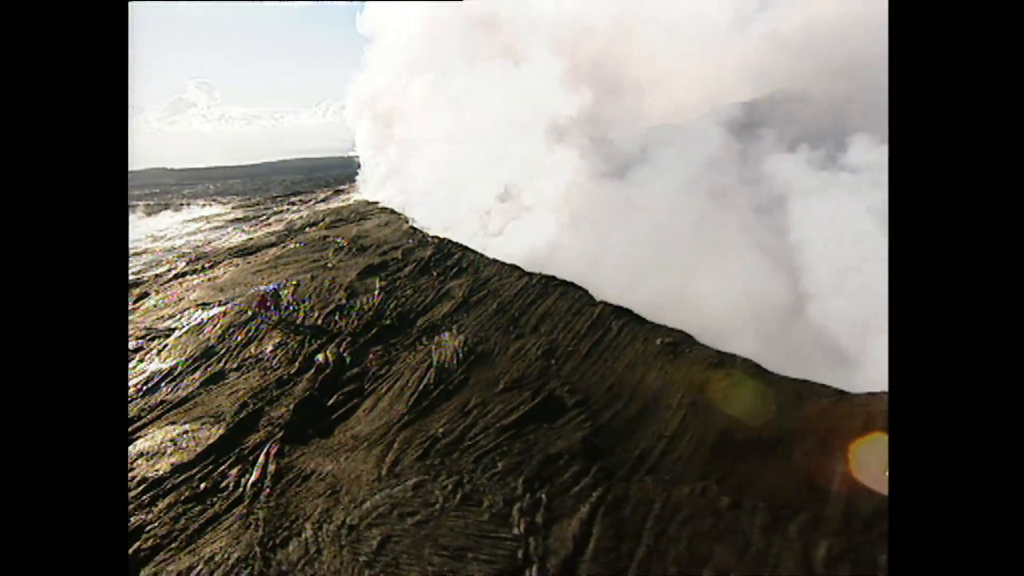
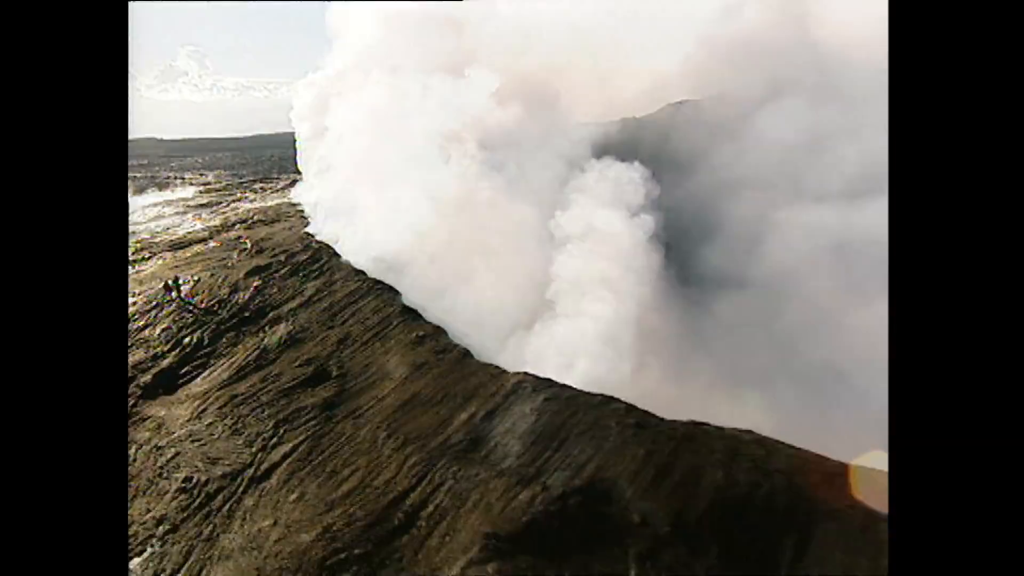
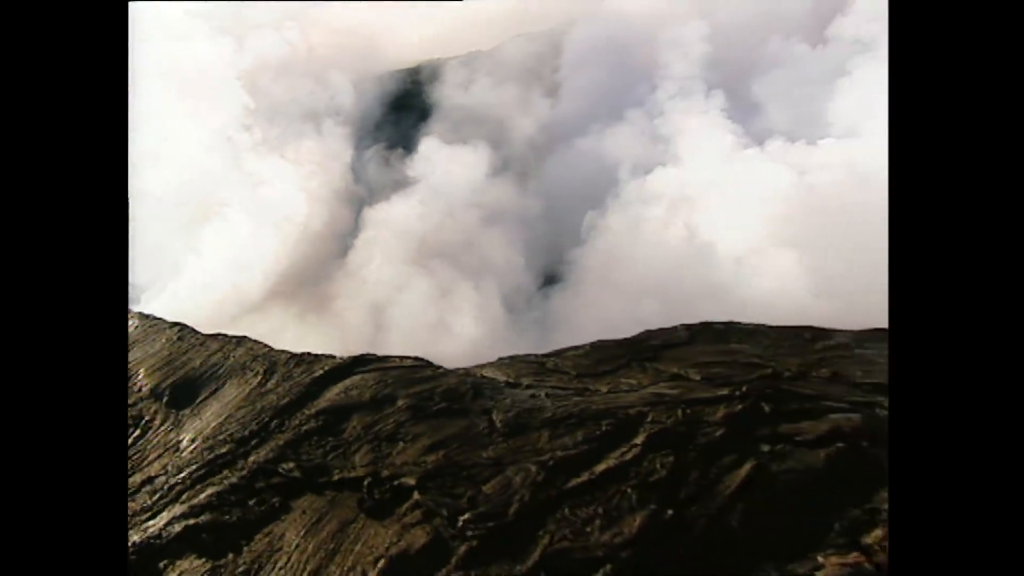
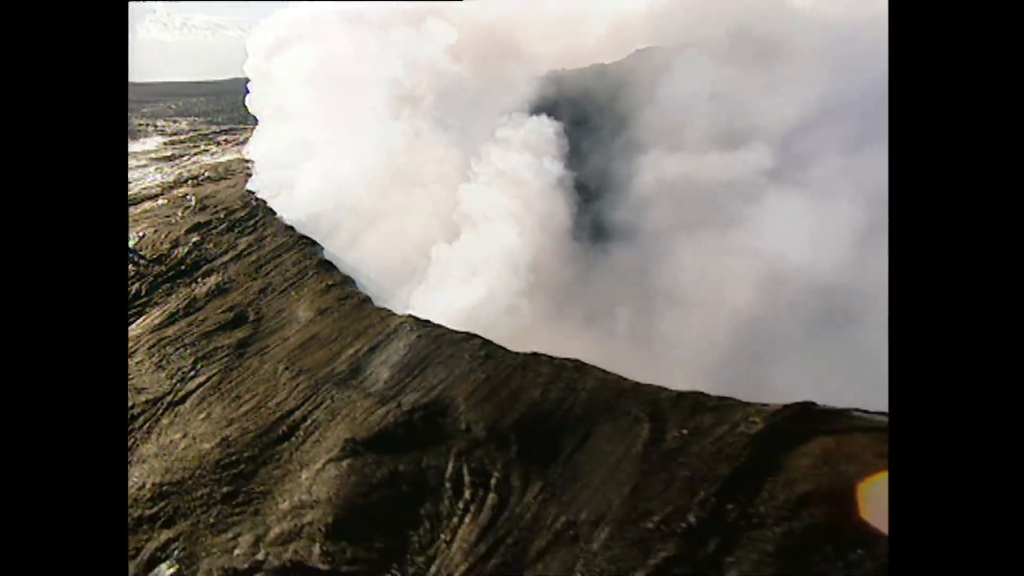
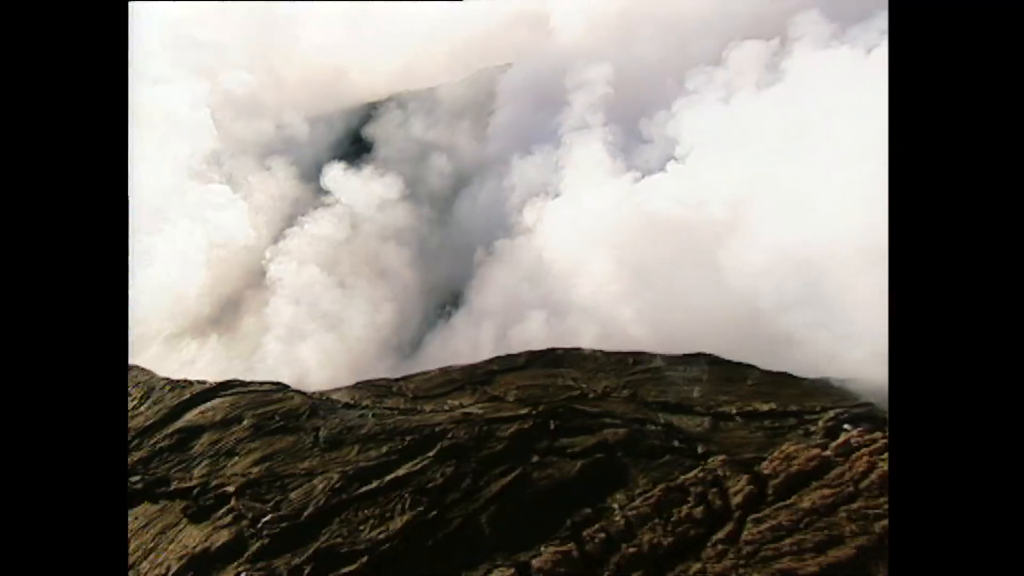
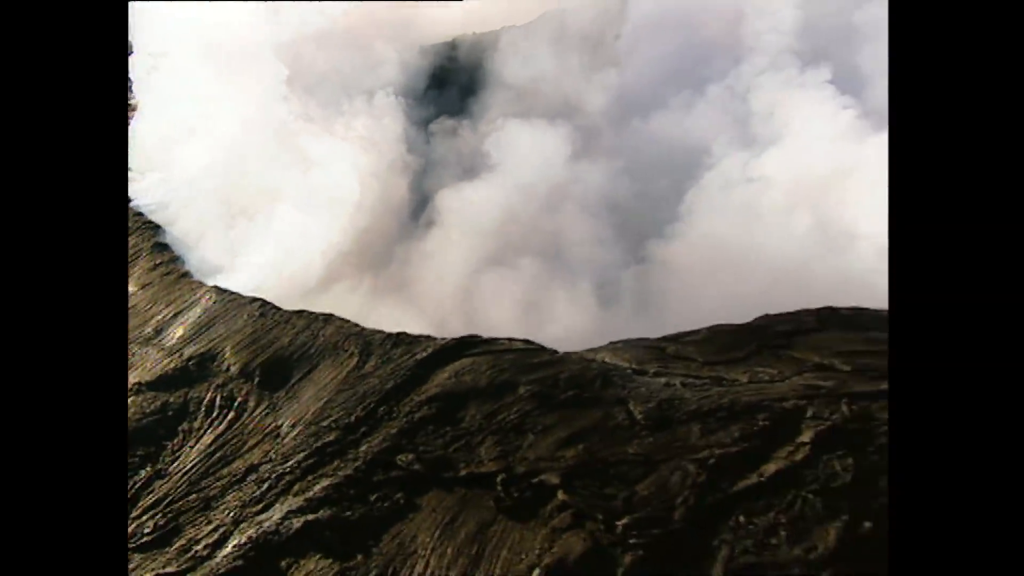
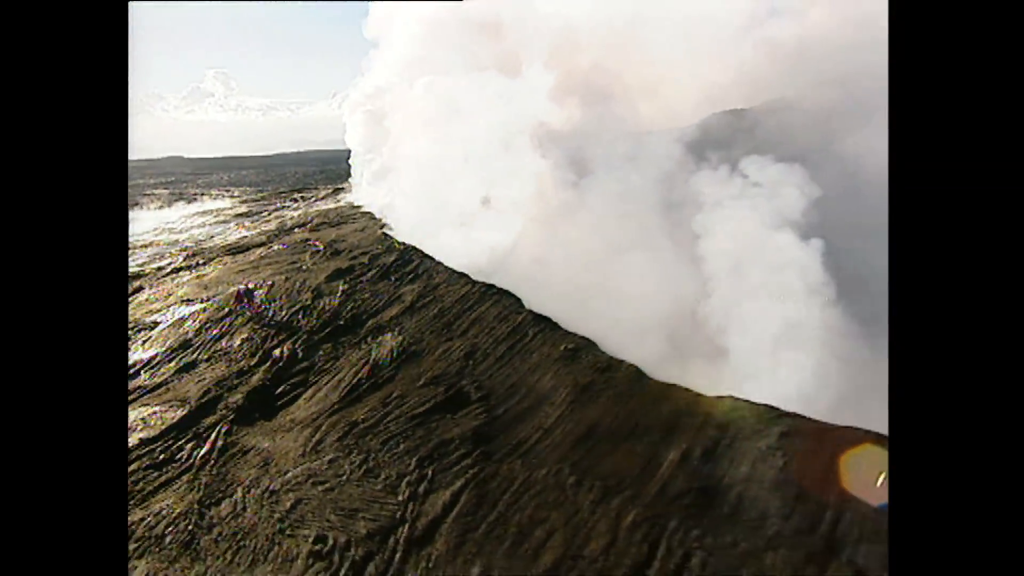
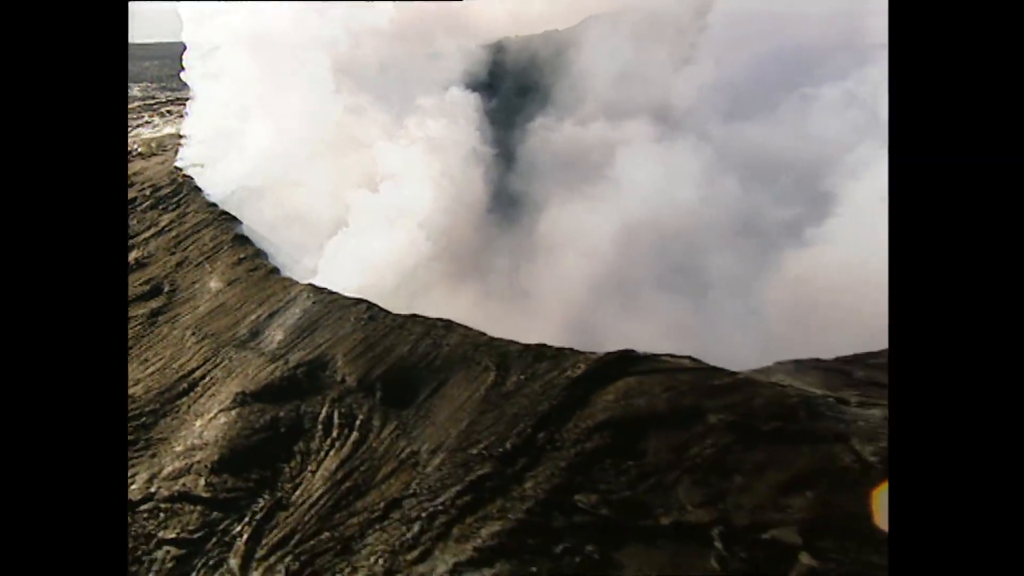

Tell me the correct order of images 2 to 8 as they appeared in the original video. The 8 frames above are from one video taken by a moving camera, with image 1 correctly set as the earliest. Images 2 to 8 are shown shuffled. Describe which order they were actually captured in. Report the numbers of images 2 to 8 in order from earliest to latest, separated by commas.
7, 2, 4, 8, 6, 3, 5
